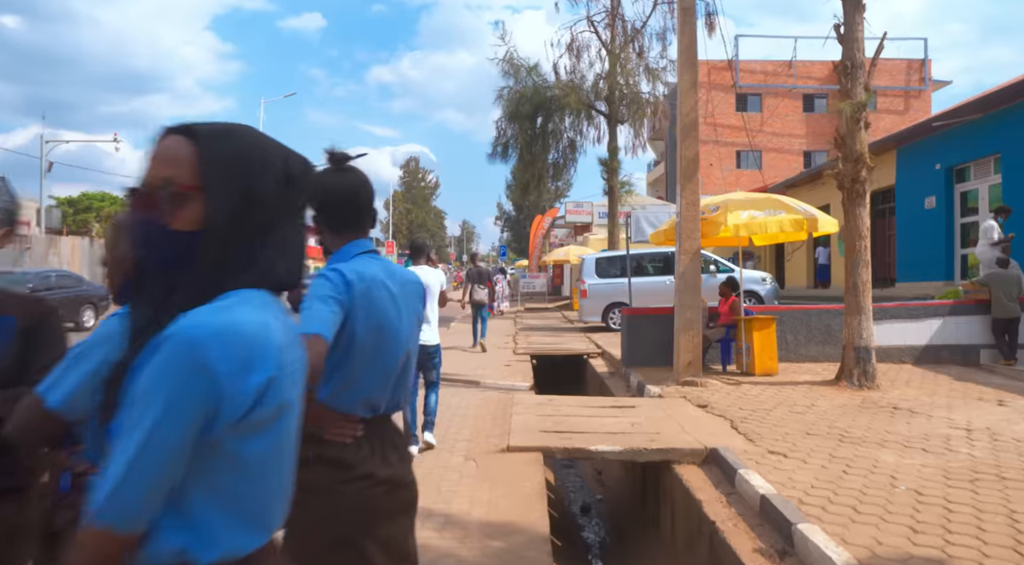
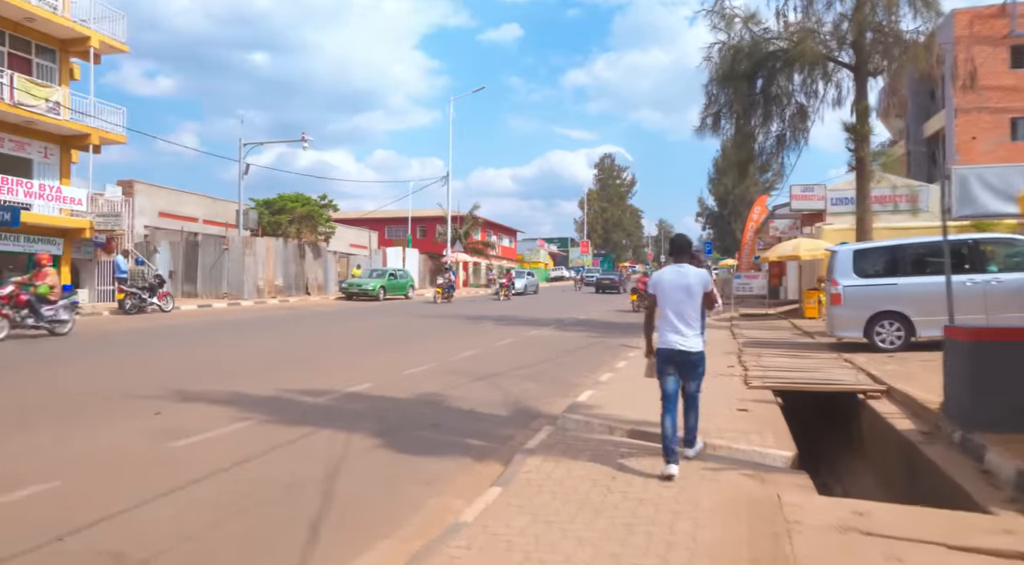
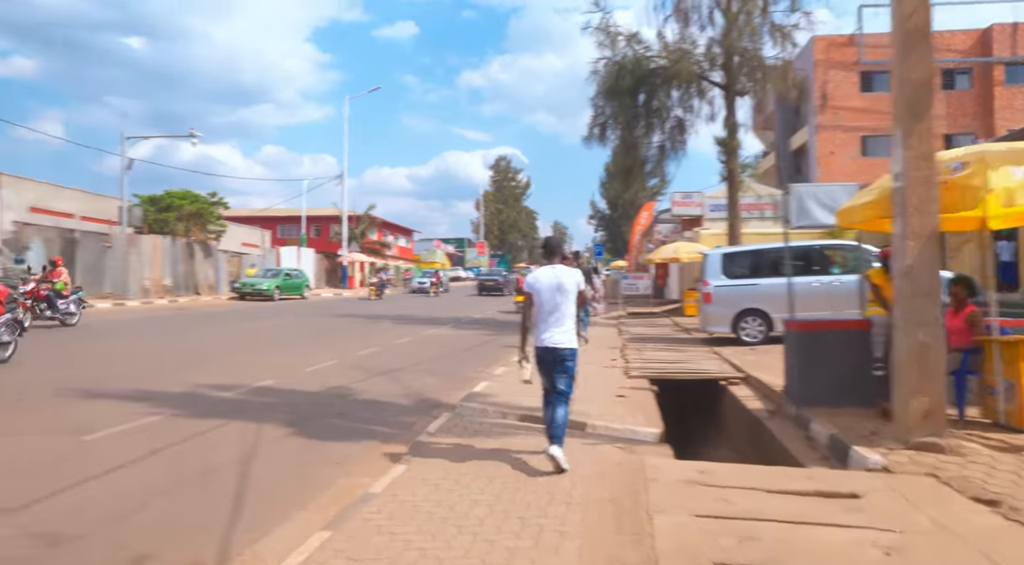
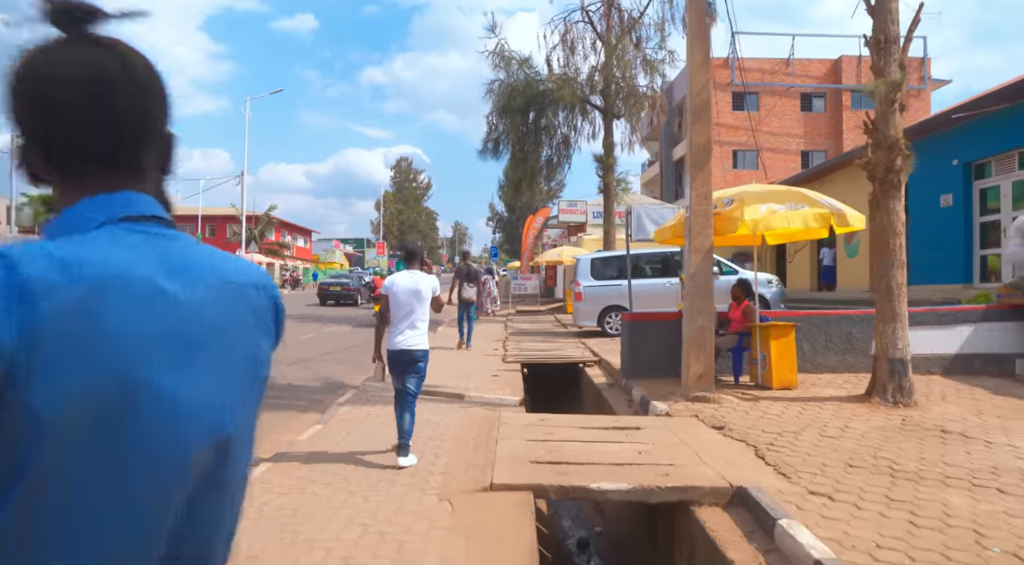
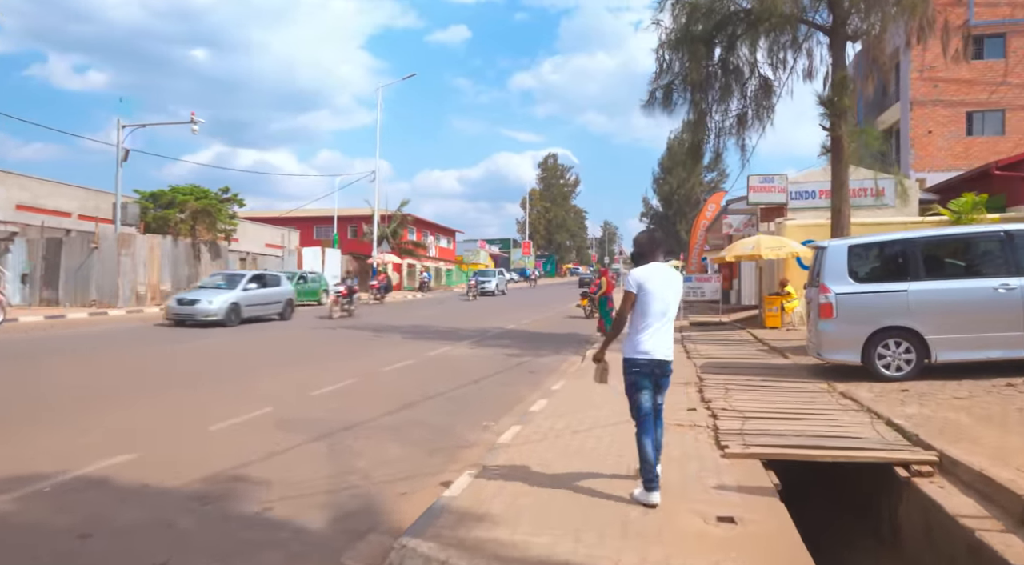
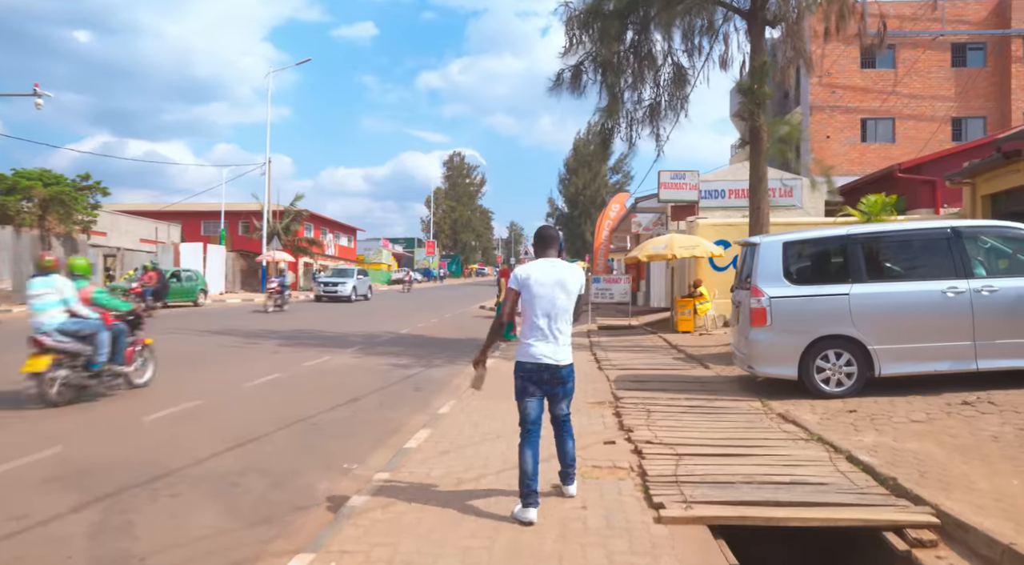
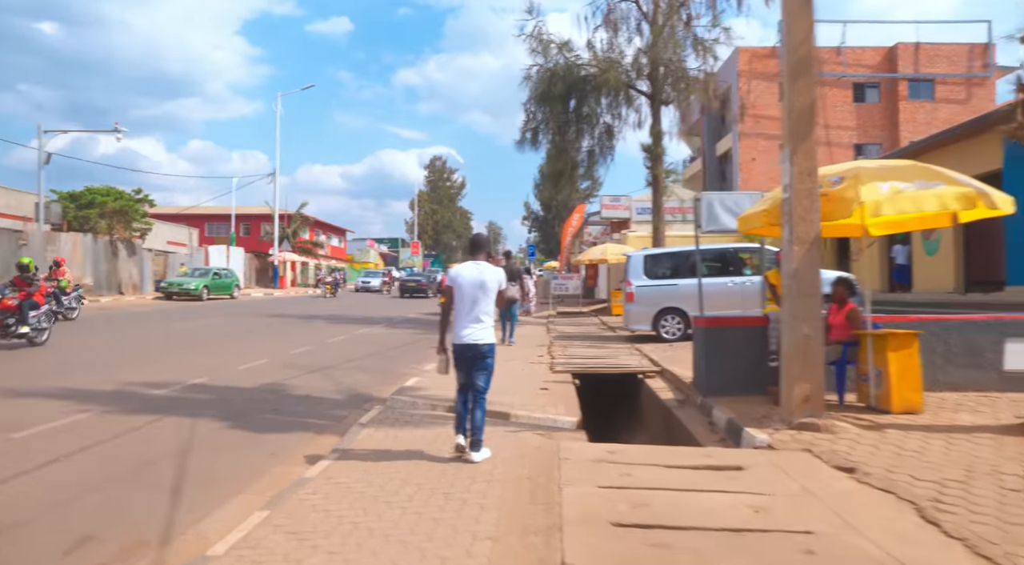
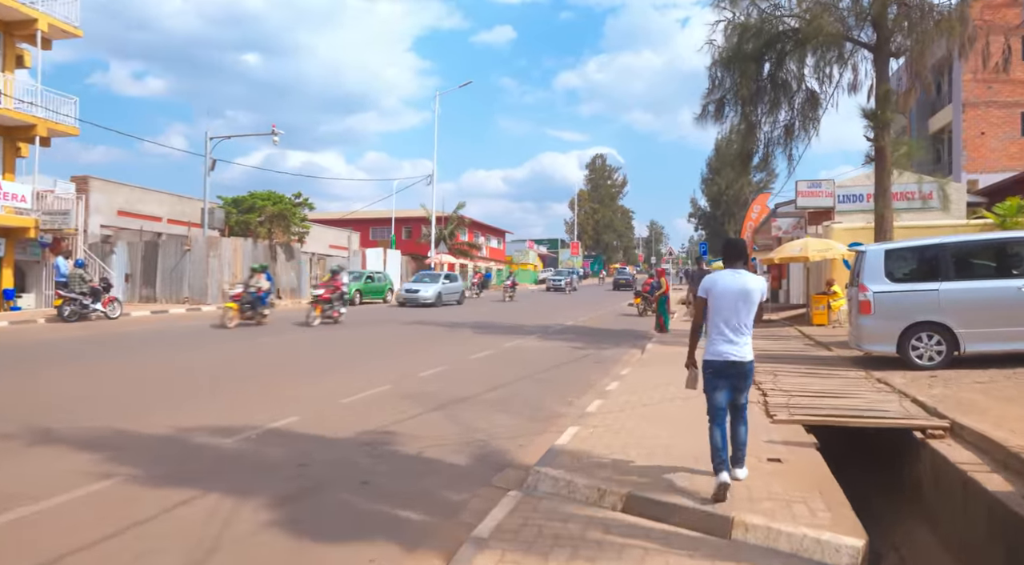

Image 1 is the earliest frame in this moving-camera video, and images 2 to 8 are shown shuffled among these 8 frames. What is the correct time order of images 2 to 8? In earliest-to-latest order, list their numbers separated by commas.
4, 7, 3, 2, 8, 5, 6
